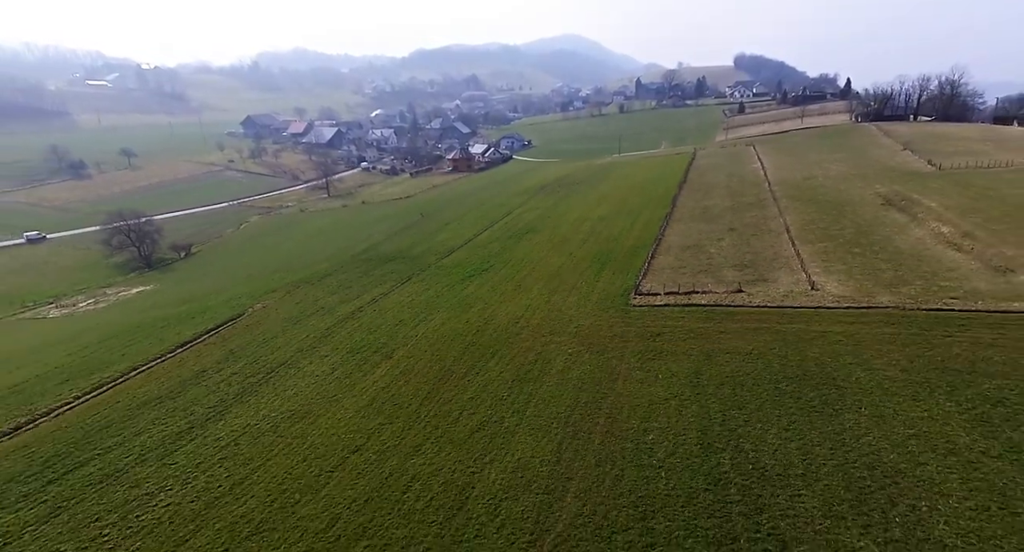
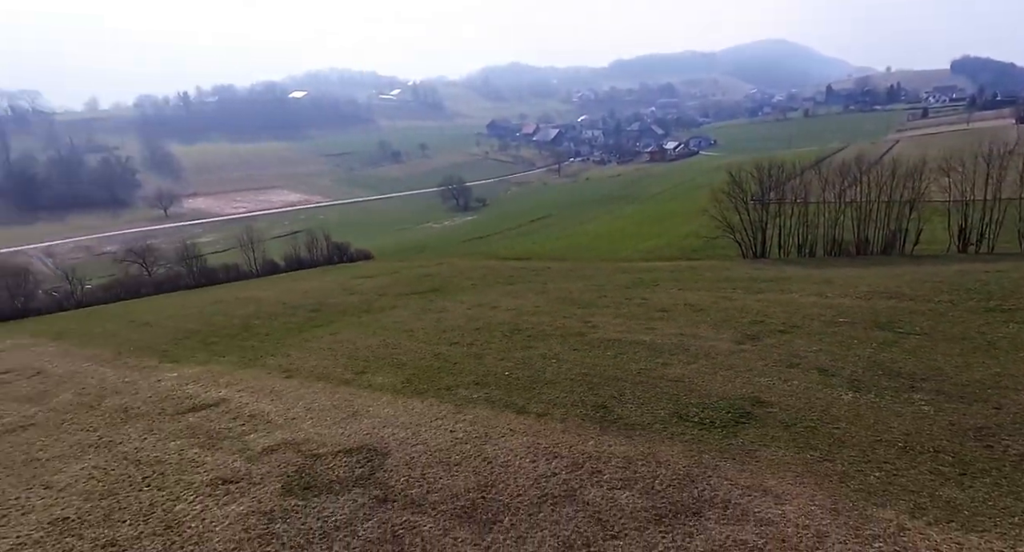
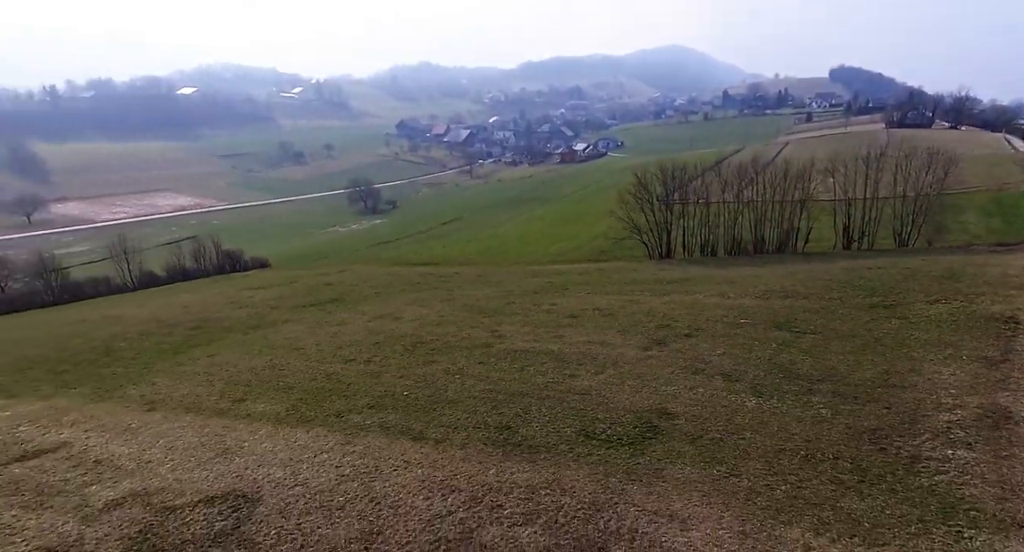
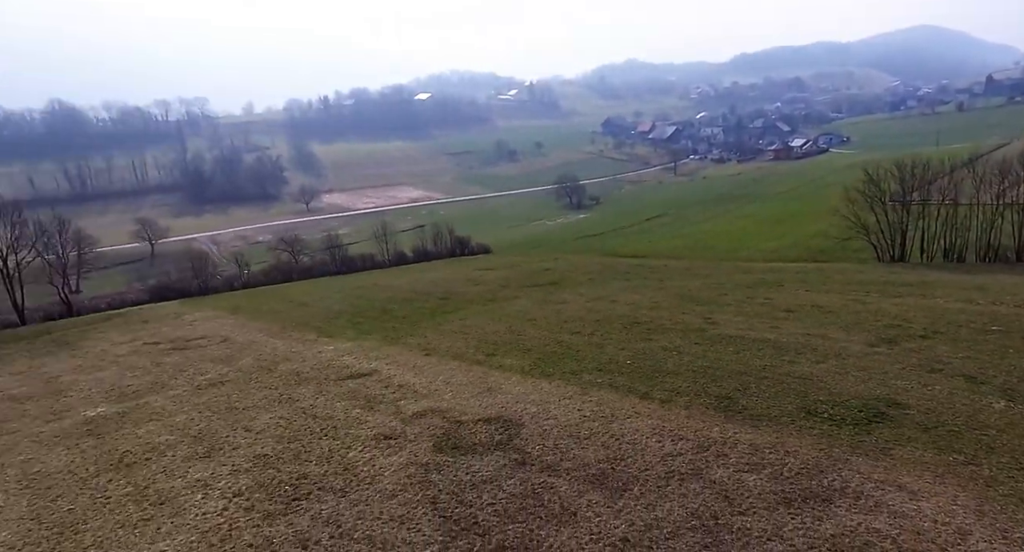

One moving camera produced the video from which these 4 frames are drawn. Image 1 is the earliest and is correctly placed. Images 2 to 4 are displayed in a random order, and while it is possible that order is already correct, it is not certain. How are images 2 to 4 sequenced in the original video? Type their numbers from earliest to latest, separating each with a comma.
3, 2, 4
